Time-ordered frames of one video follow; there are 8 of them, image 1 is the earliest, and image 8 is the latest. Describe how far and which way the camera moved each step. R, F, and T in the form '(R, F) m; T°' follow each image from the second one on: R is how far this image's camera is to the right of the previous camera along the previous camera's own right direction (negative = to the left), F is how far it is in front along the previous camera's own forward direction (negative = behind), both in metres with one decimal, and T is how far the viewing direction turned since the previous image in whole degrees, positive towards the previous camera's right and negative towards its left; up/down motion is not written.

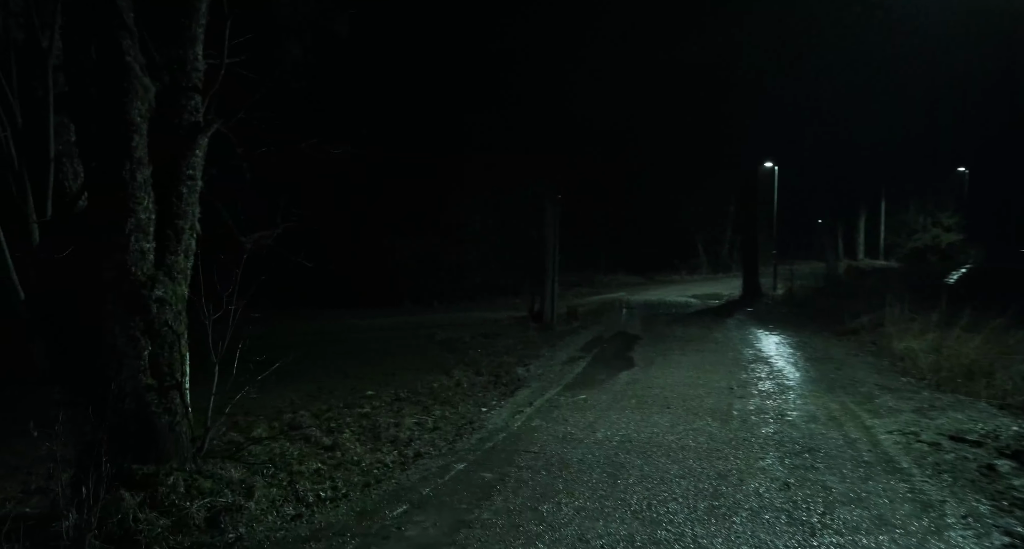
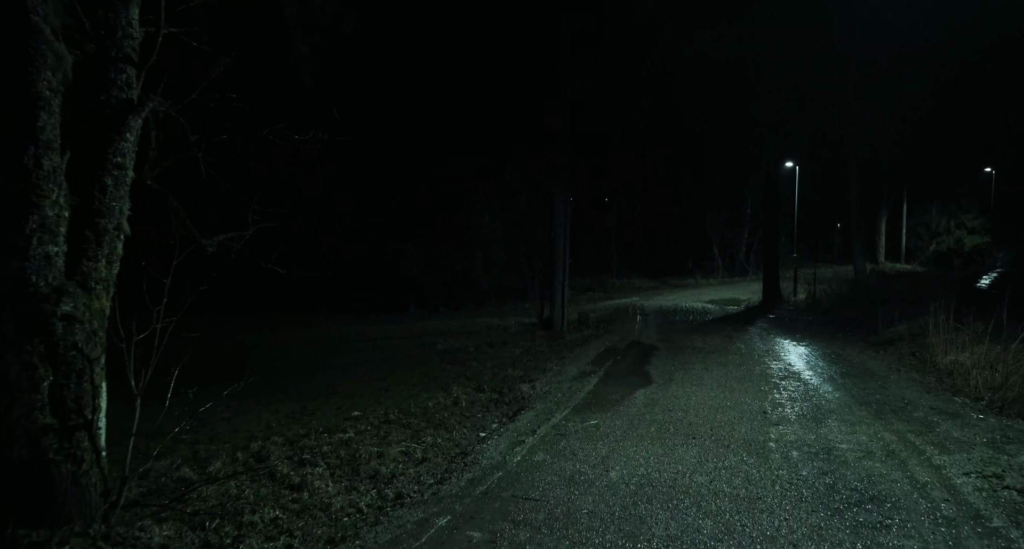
(+0.1, +1.1) m; -1°
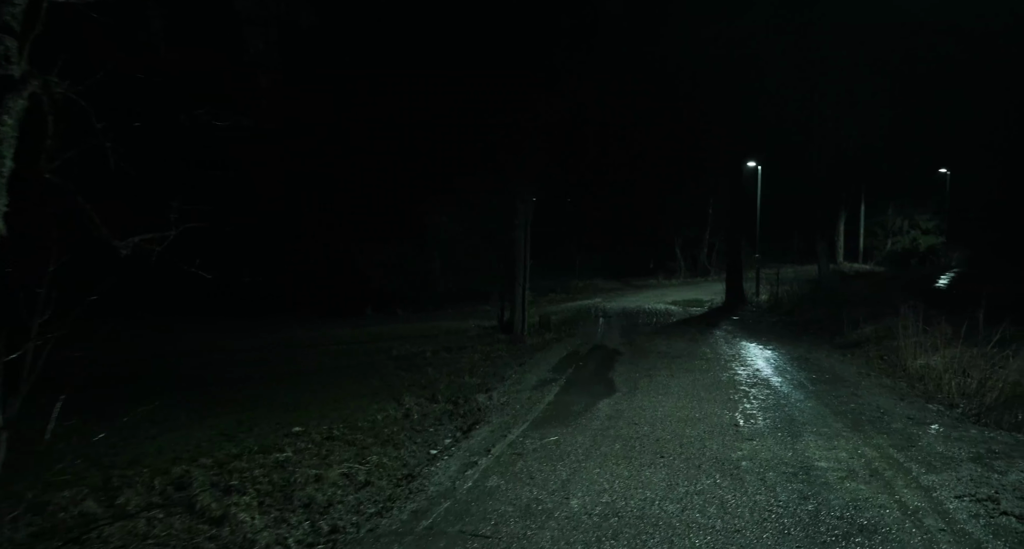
(+0.1, +0.6) m; +3°
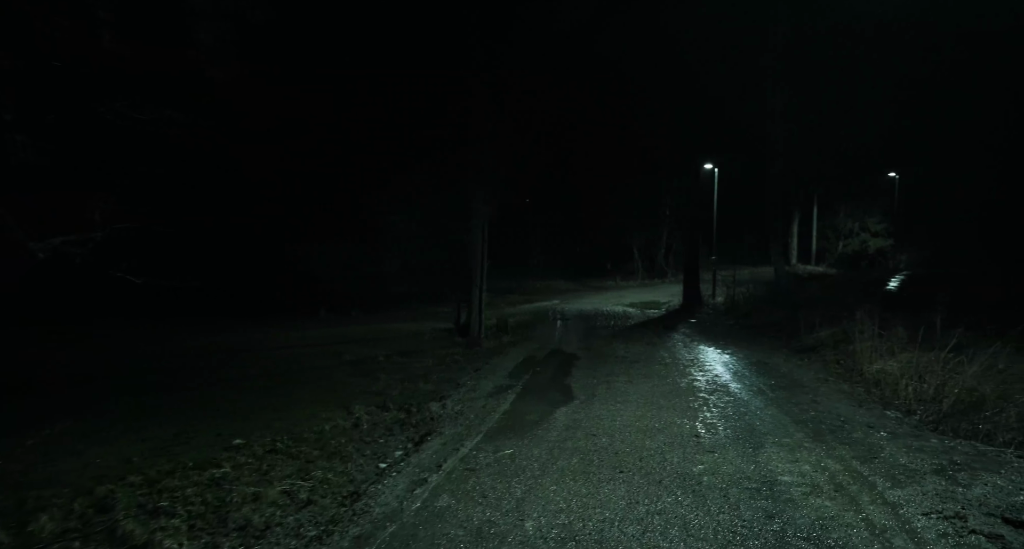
(+0.1, +0.4) m; +4°
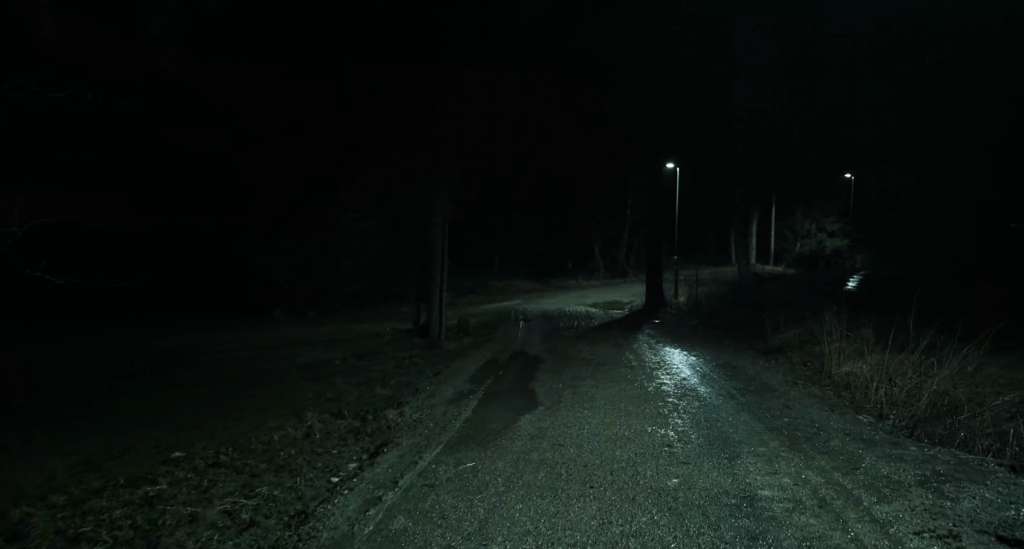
(0.0, +0.5) m; +3°
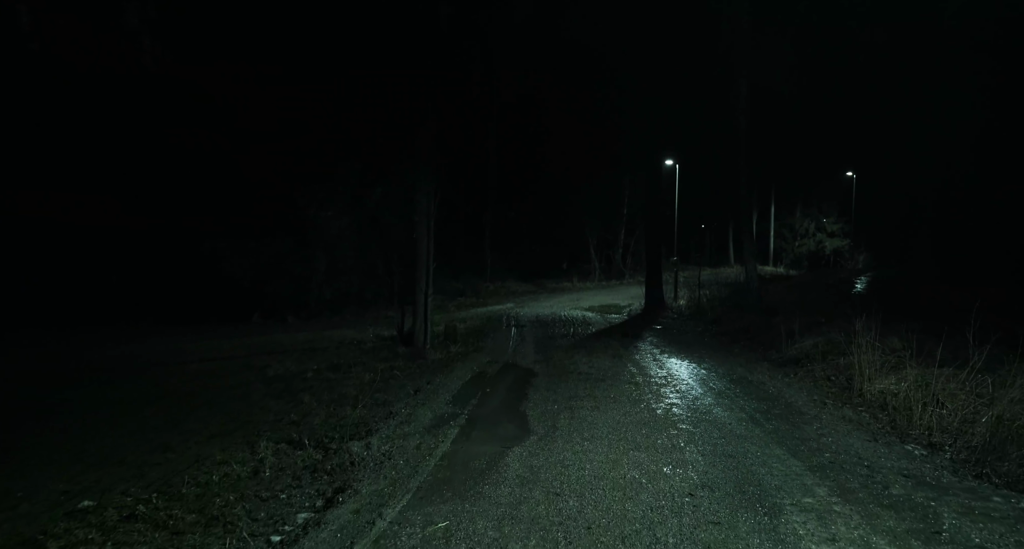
(+0.1, +1.3) m; +1°
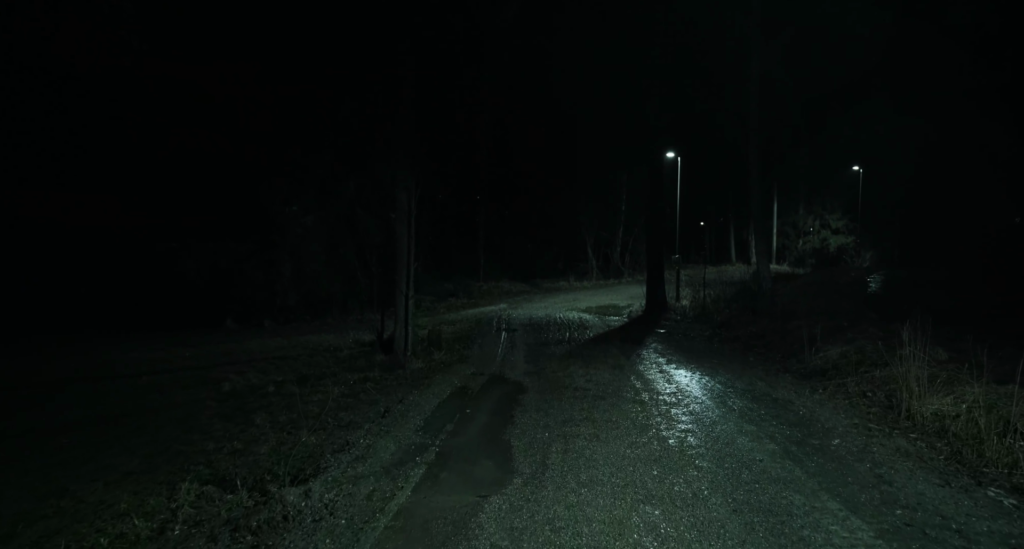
(+0.2, +1.5) m; 0°
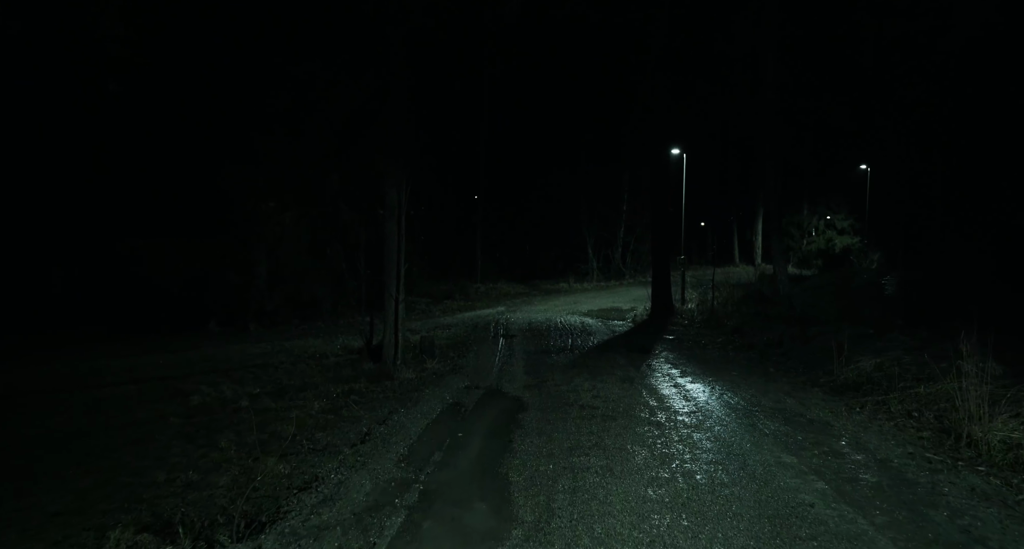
(0.0, +1.1) m; 0°
